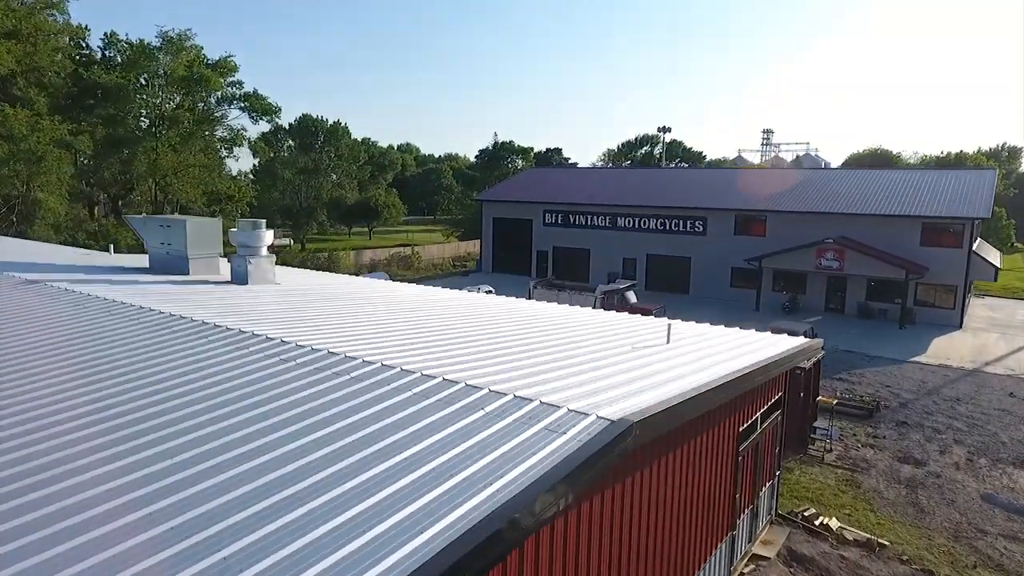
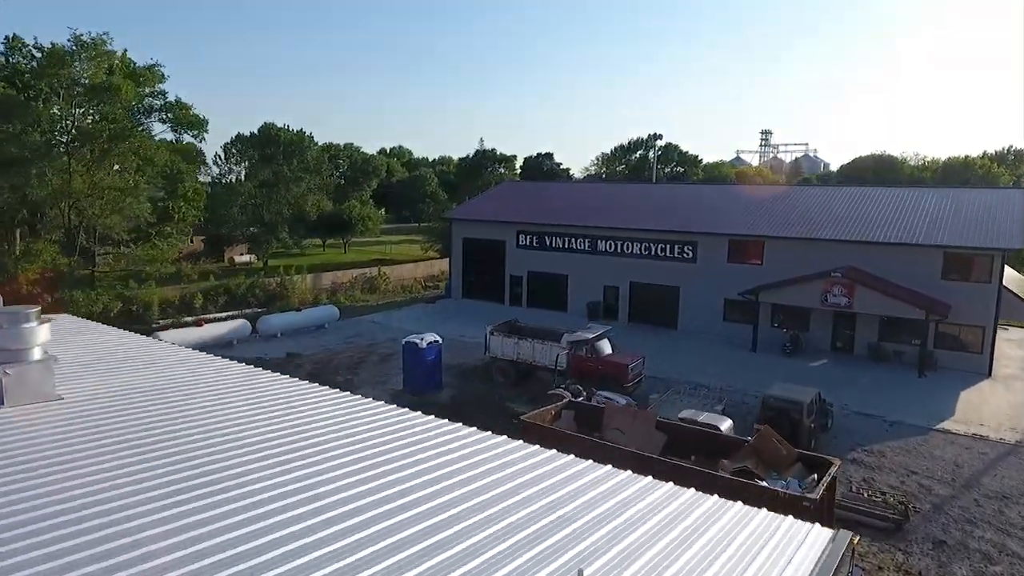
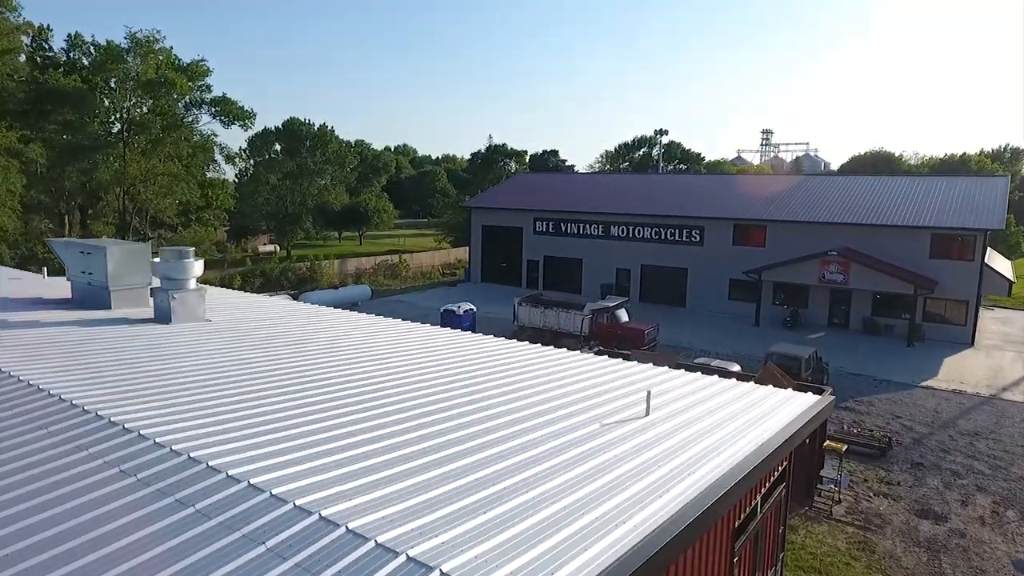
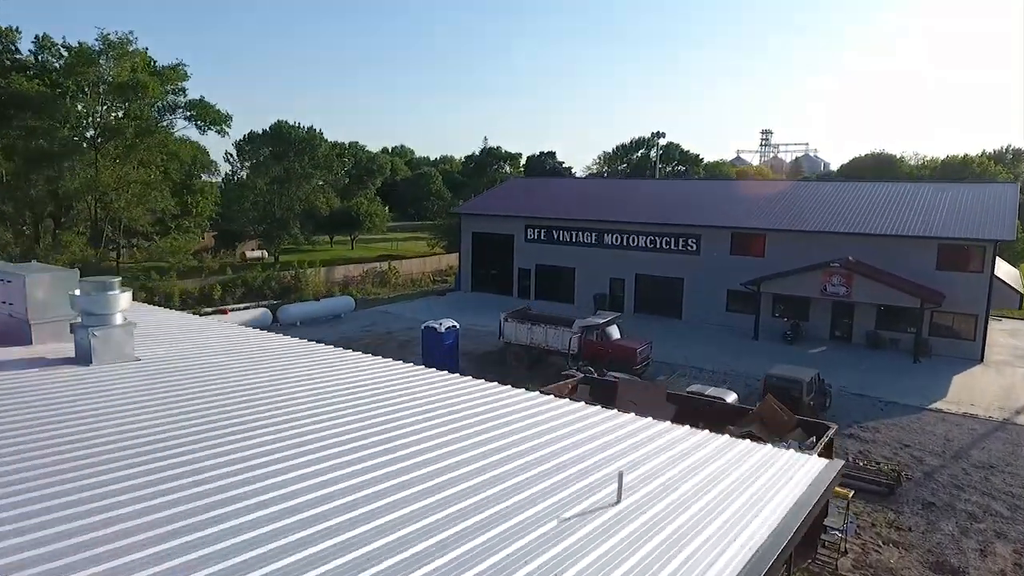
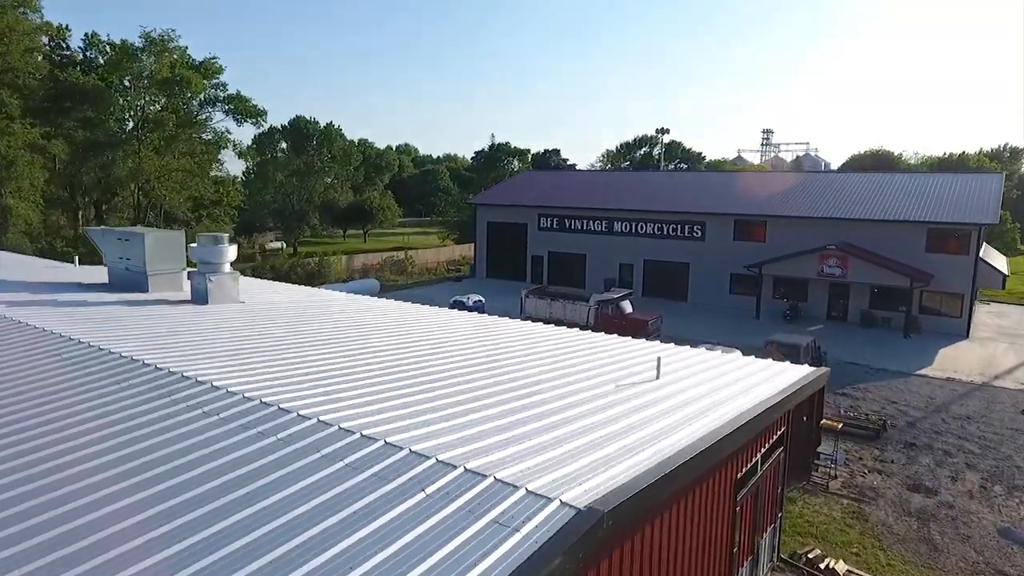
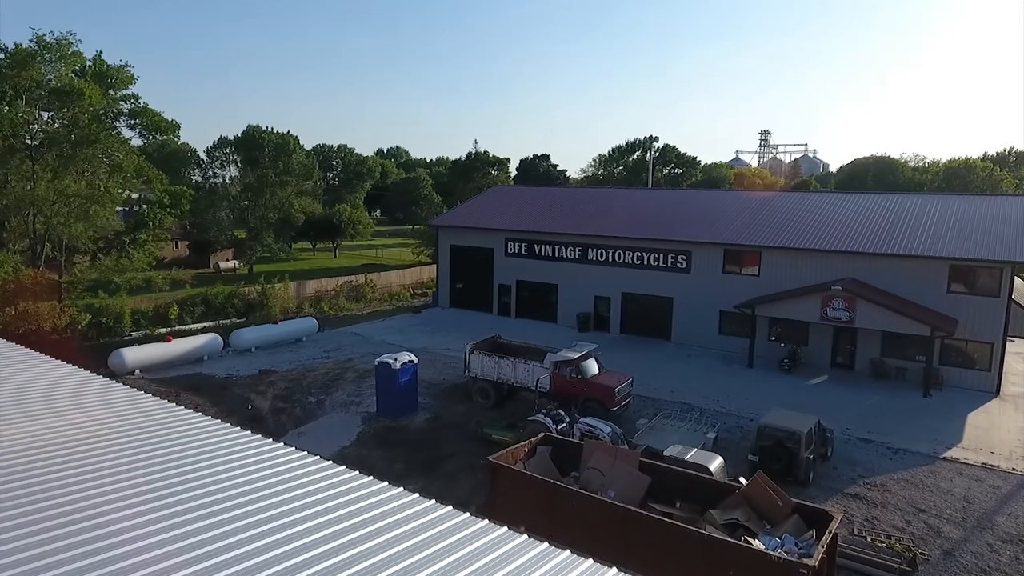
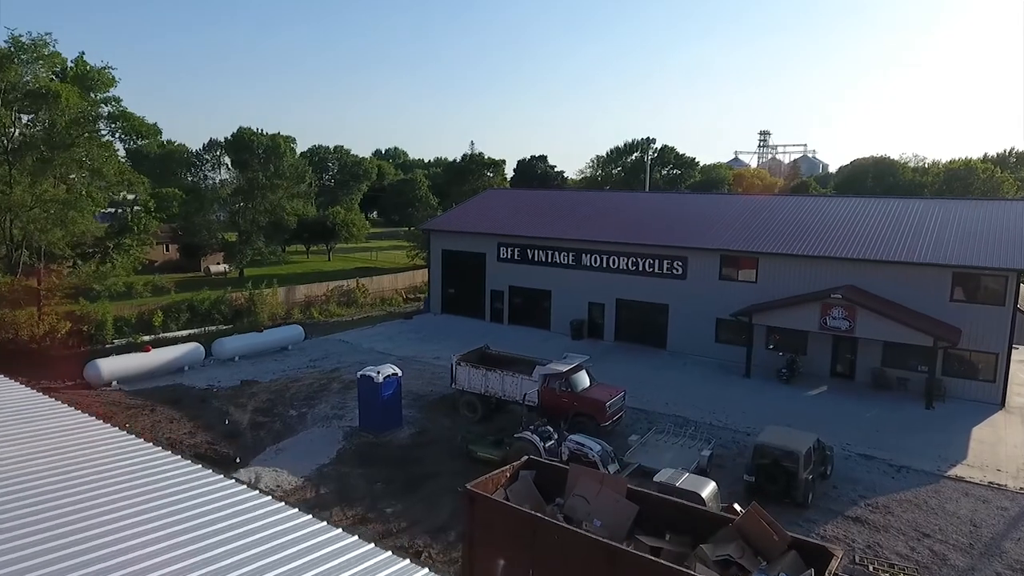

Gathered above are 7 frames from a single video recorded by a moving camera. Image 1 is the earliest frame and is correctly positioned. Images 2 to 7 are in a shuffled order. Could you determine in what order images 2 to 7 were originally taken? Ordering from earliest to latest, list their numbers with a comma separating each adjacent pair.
5, 3, 4, 2, 6, 7
